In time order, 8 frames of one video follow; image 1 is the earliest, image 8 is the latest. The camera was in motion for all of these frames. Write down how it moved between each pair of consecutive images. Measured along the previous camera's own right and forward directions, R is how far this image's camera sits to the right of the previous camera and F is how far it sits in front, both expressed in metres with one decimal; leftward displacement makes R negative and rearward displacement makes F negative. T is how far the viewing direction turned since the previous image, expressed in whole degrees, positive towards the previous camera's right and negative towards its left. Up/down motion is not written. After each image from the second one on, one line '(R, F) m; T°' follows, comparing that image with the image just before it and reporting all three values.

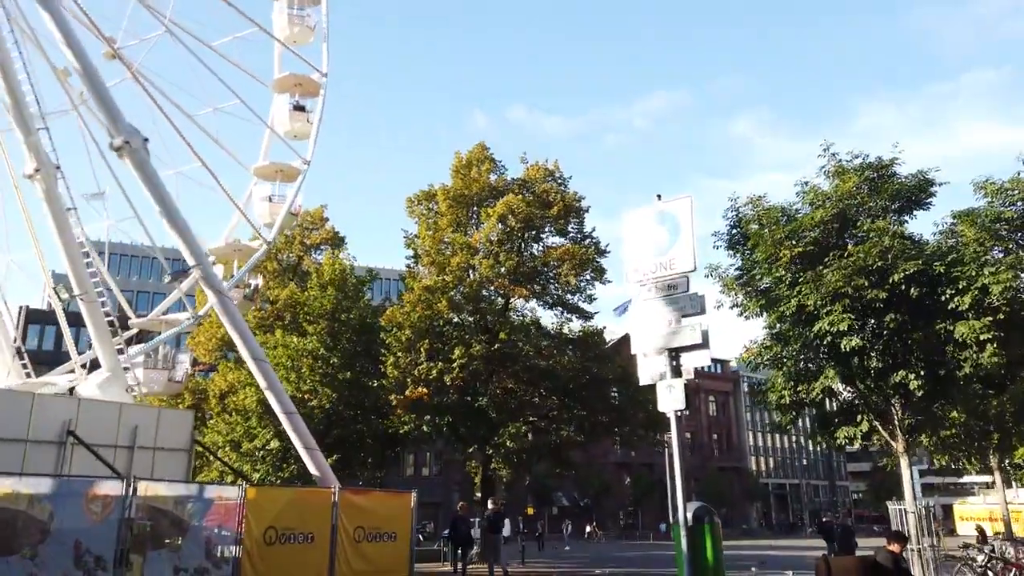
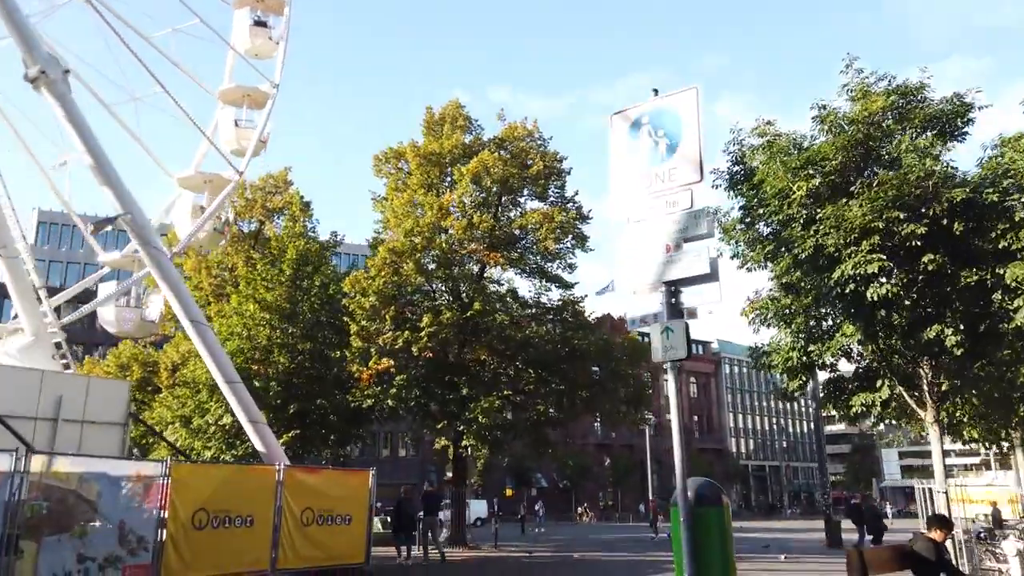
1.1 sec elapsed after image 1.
(+0.3, +2.0) m; +1°
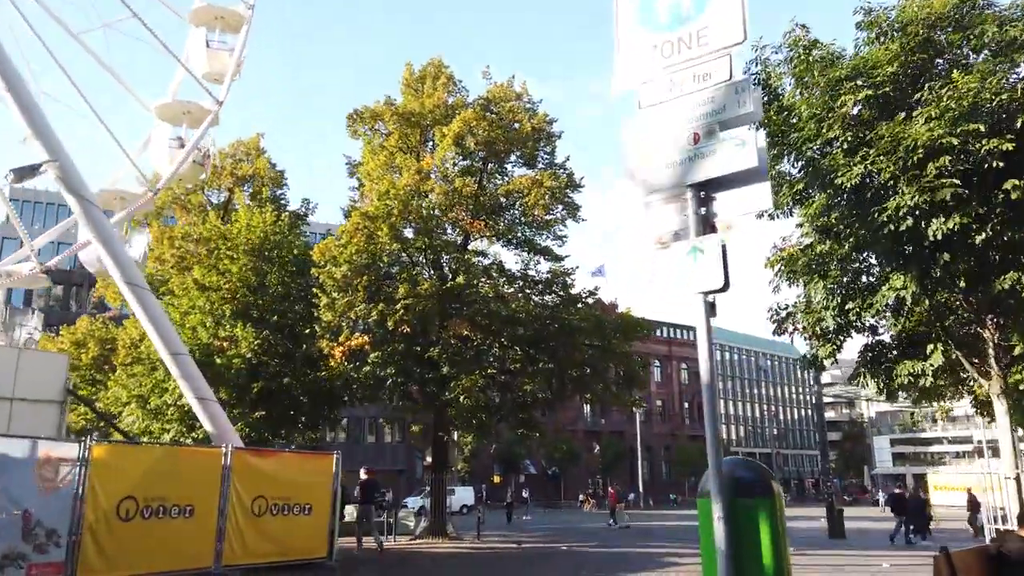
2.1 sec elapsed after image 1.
(+0.2, +1.9) m; +1°
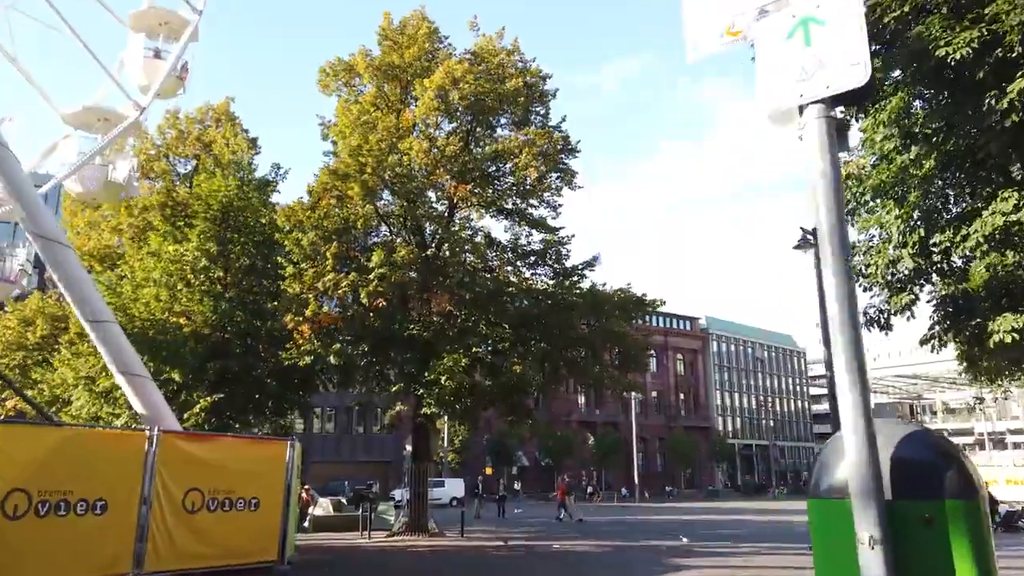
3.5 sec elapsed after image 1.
(+0.2, +2.3) m; 0°
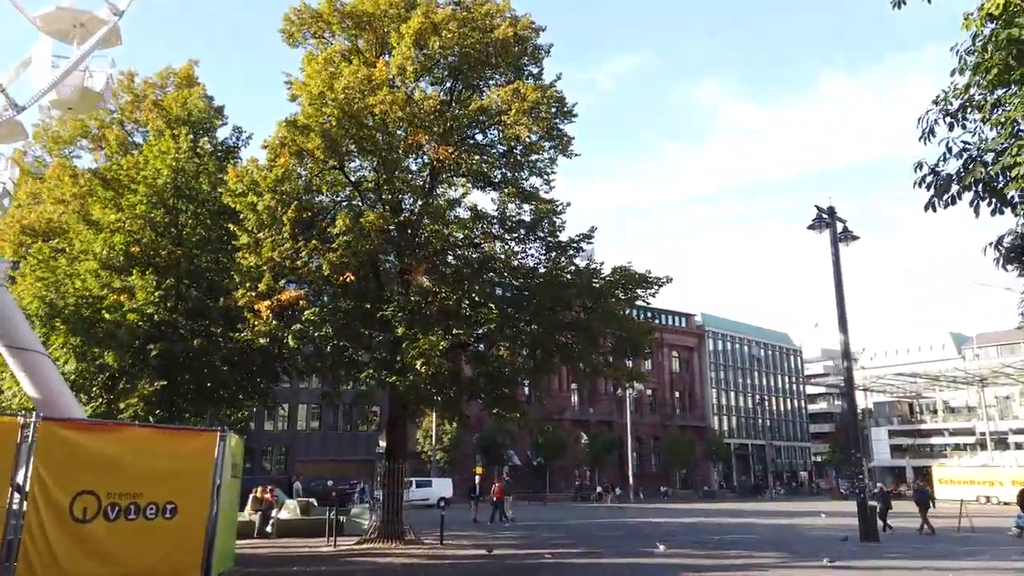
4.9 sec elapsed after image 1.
(+0.2, +2.5) m; +1°
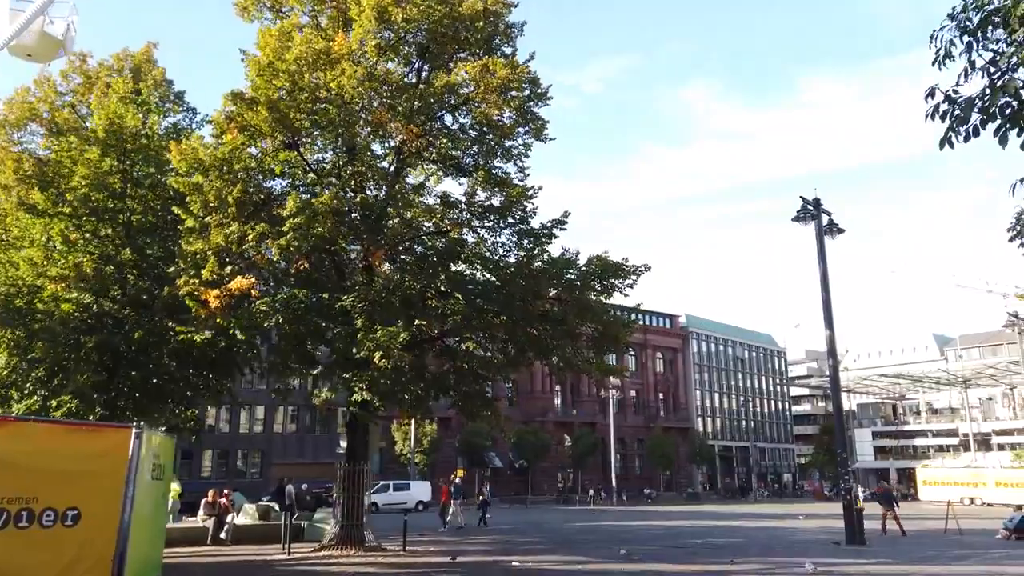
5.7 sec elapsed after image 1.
(+0.4, +1.1) m; +1°
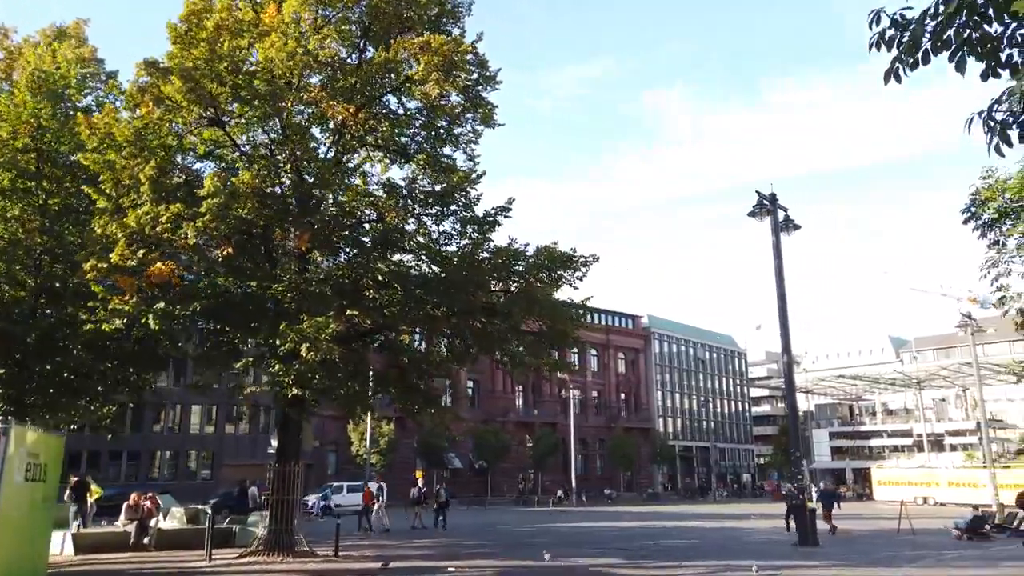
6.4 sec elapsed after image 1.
(+0.6, +0.9) m; +3°
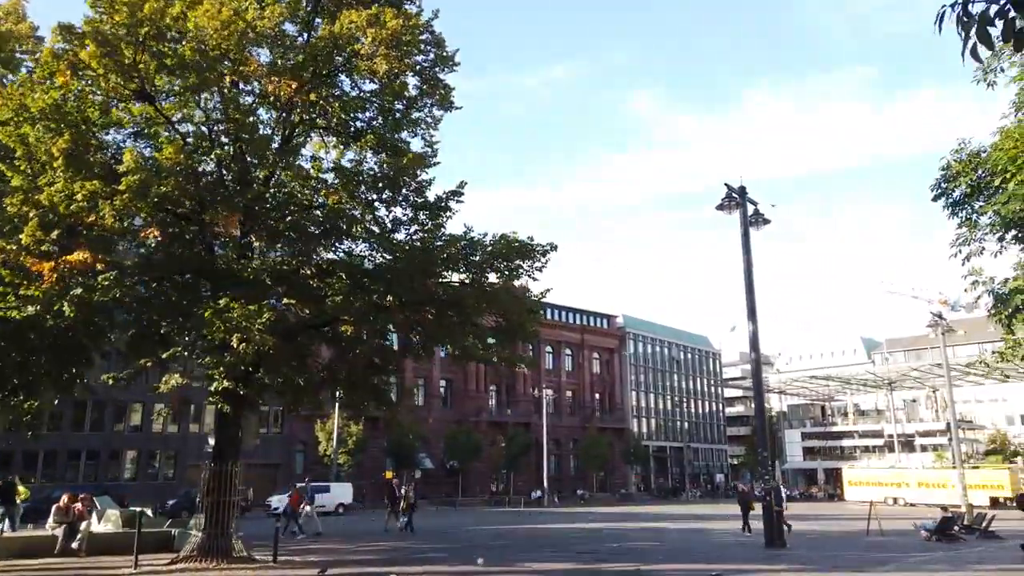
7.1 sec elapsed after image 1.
(+0.6, +0.9) m; +2°
